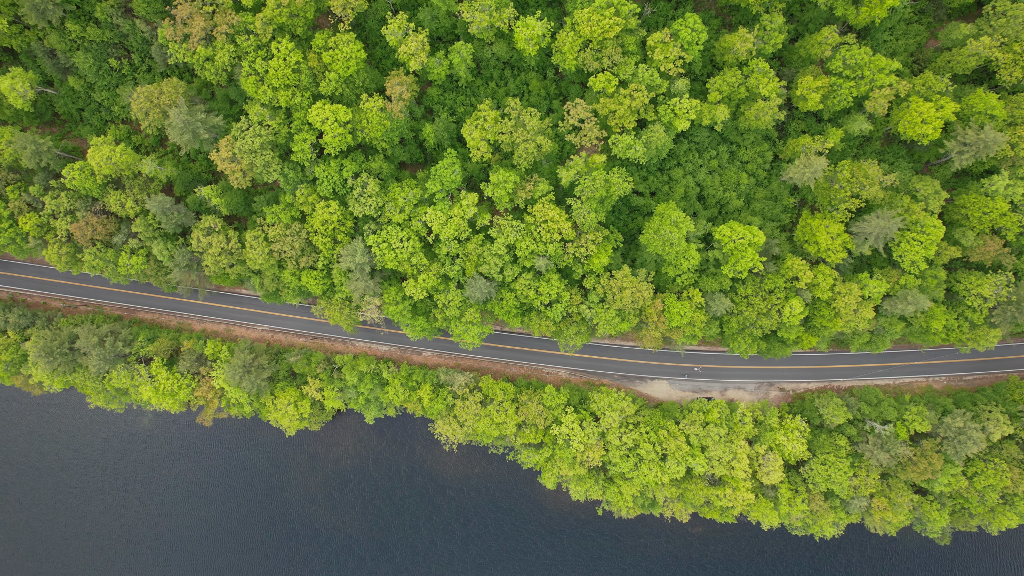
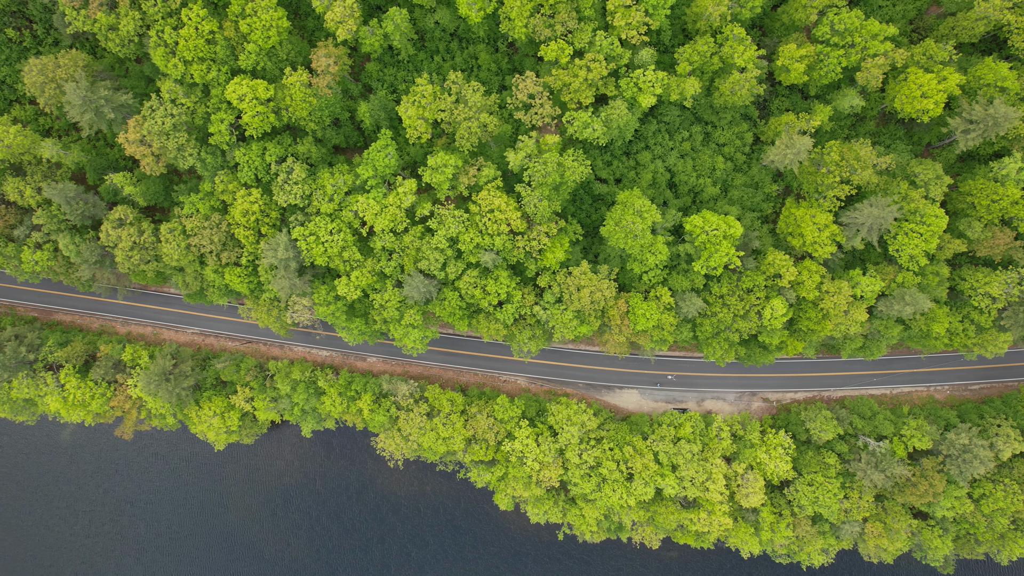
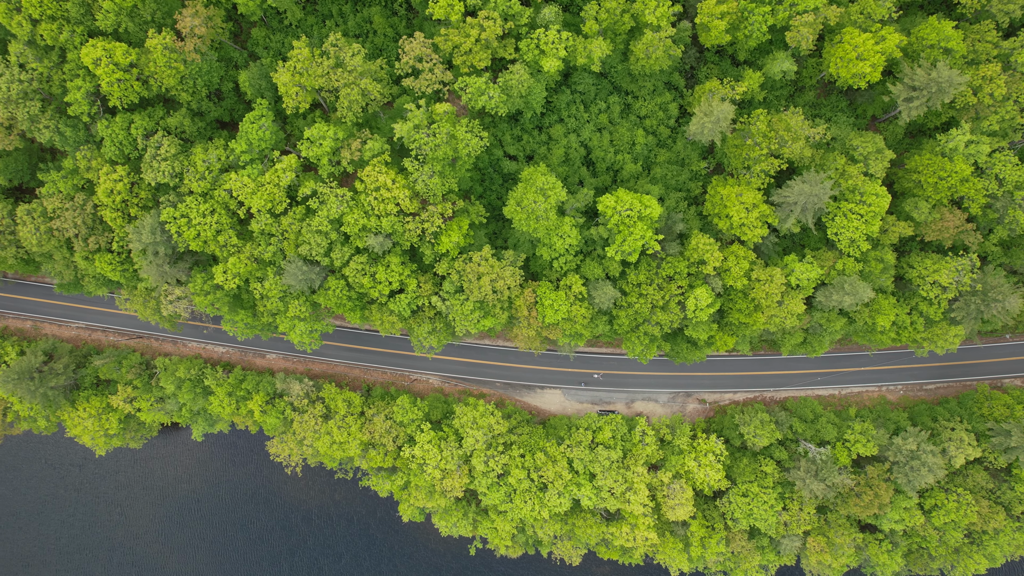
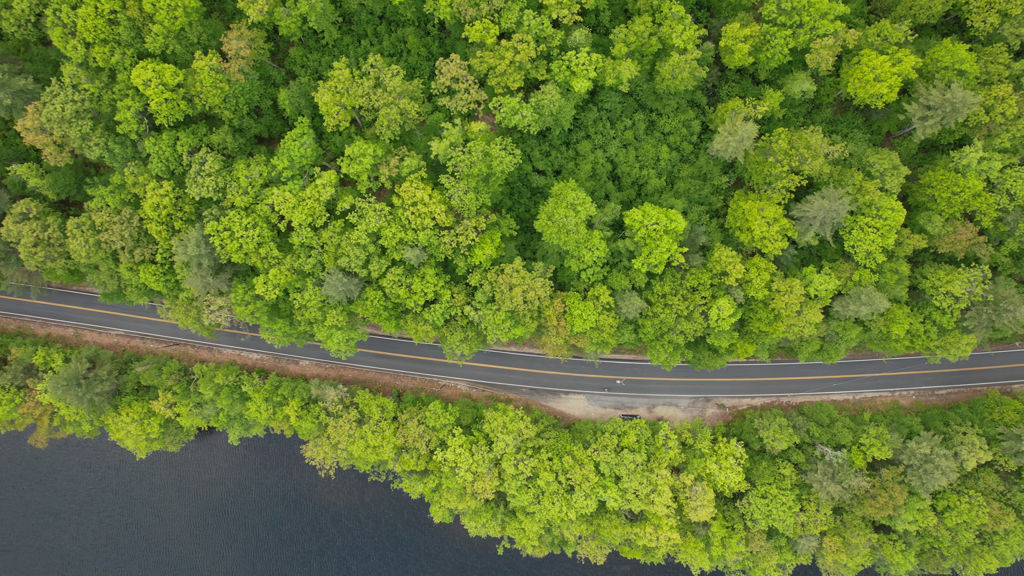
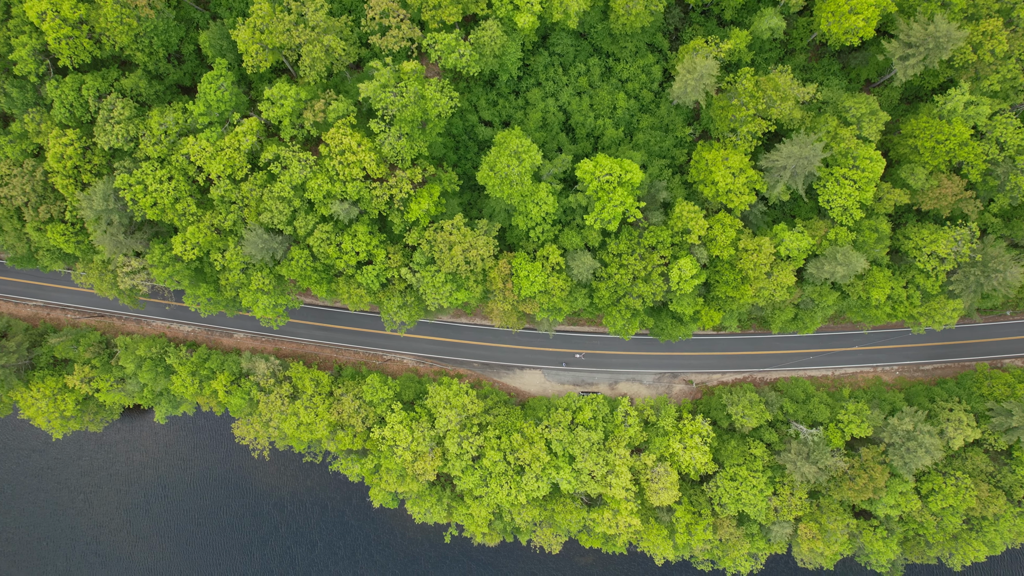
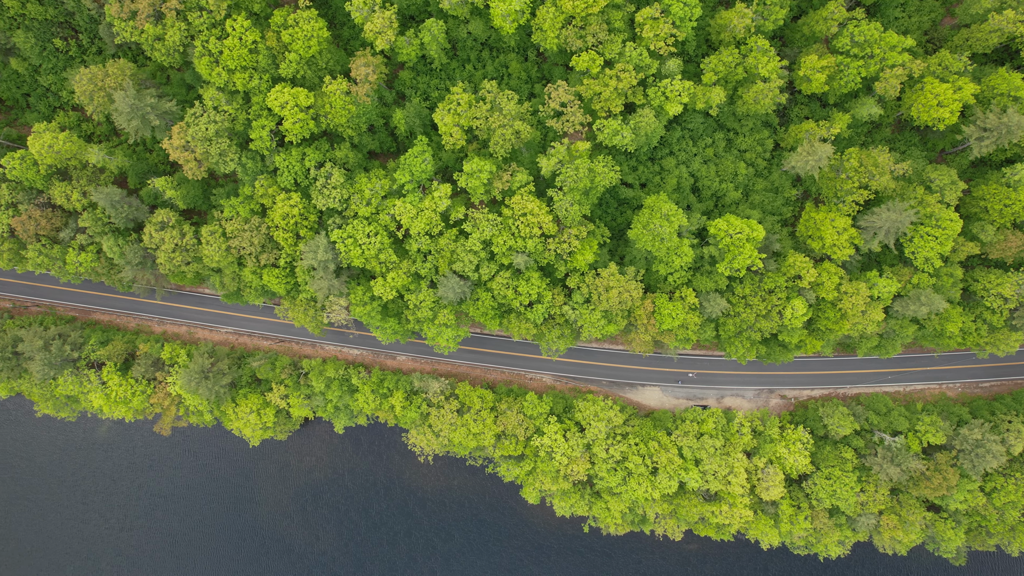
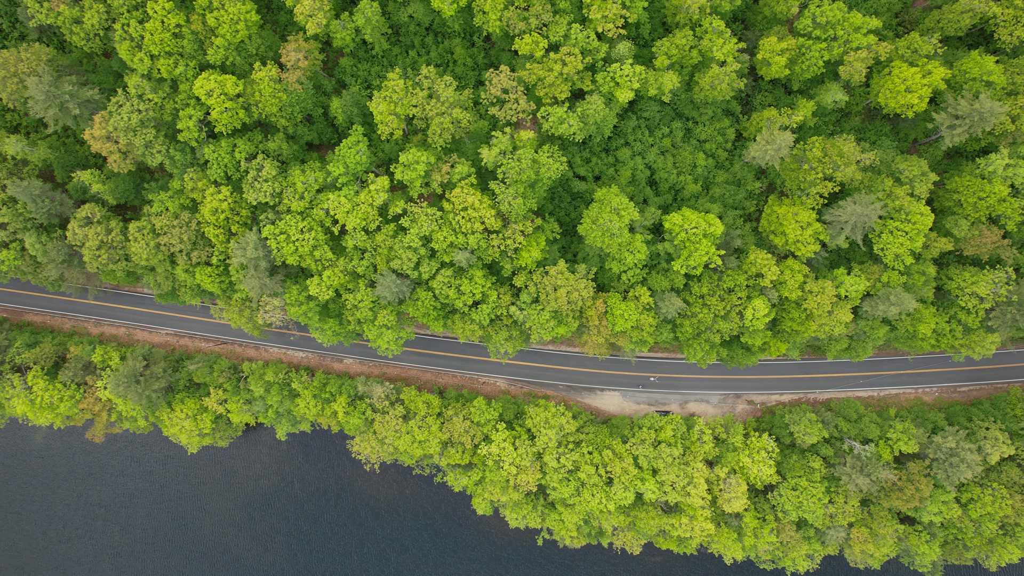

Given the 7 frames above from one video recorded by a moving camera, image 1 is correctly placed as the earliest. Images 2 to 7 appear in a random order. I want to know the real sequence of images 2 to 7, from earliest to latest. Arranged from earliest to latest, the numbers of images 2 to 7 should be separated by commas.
6, 2, 7, 4, 3, 5
